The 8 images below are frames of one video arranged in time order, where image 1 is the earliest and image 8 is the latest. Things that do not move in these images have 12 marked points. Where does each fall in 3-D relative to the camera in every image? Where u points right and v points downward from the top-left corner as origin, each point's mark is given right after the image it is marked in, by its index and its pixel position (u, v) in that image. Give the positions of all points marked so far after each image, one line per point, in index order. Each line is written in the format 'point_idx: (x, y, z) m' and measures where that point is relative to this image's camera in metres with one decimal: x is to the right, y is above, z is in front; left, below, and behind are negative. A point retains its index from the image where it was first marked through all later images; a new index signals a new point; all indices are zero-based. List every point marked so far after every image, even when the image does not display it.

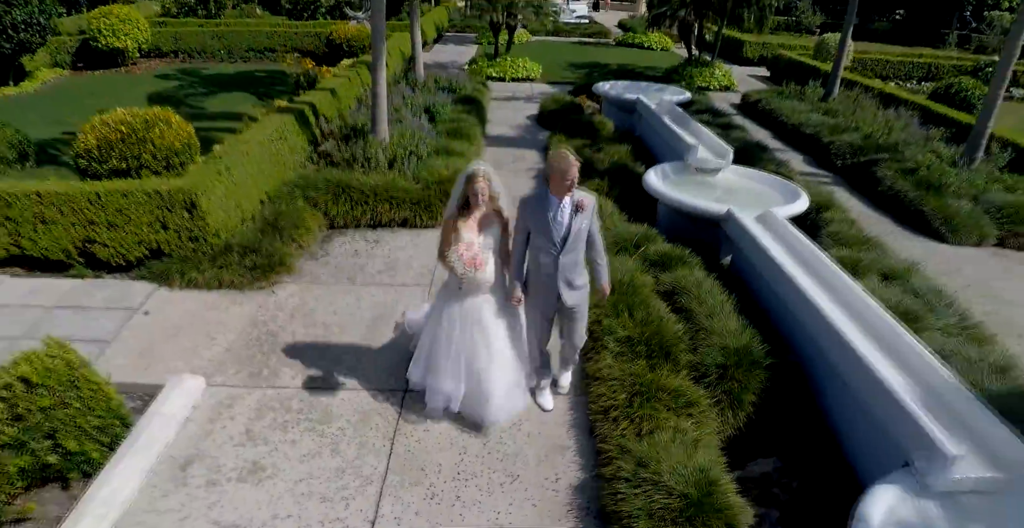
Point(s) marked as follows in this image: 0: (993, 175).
0: (+6.5, +1.2, +7.5) m
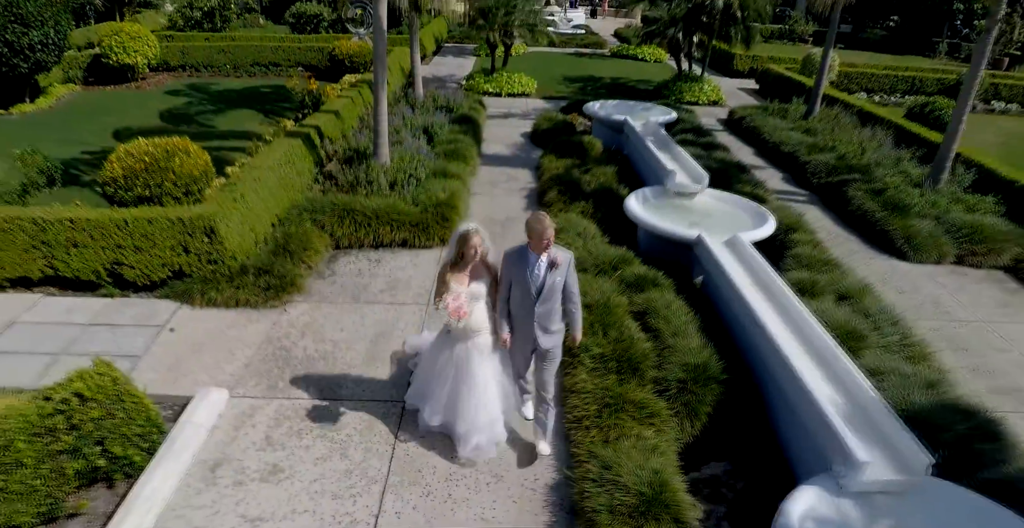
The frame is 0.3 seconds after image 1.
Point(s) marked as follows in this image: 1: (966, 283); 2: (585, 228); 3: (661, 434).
0: (+6.4, +1.0, +8.0) m
1: (+5.5, -0.2, +6.6) m
2: (+0.8, +0.4, +6.4) m
3: (+1.0, -1.2, +3.9) m
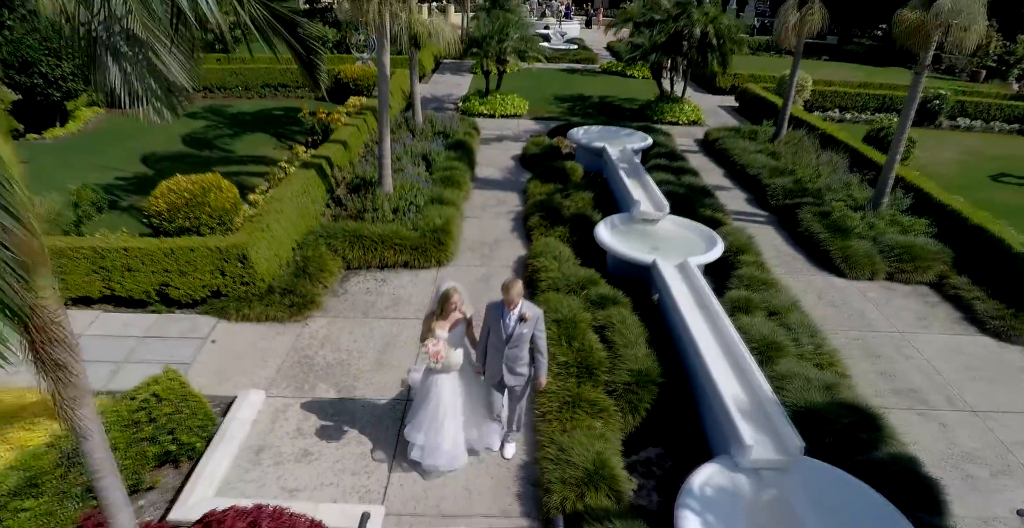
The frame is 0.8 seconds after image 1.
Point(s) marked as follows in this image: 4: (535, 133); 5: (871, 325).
0: (+6.3, +0.8, +9.0) m
1: (+5.3, -0.4, +7.7) m
2: (+0.6, +0.1, +7.4) m
3: (+0.9, -1.4, +4.9) m
4: (+0.6, +3.2, +13.3) m
5: (+4.5, -0.8, +7.0) m
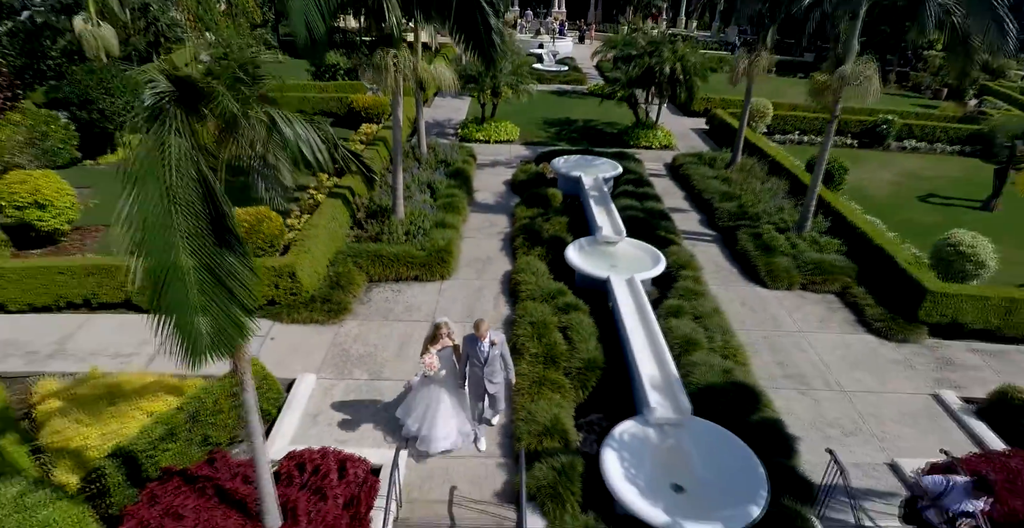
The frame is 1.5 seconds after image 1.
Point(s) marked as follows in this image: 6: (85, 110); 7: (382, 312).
0: (+6.0, +0.5, +11.0) m
1: (+5.1, -0.7, +9.6) m
2: (+0.4, -0.1, +9.4) m
3: (+0.6, -1.7, +6.9) m
4: (+0.4, +2.9, +15.3) m
5: (+4.3, -1.0, +9.0) m
6: (-11.3, +4.1, +14.8) m
7: (-2.1, -0.8, +8.9) m
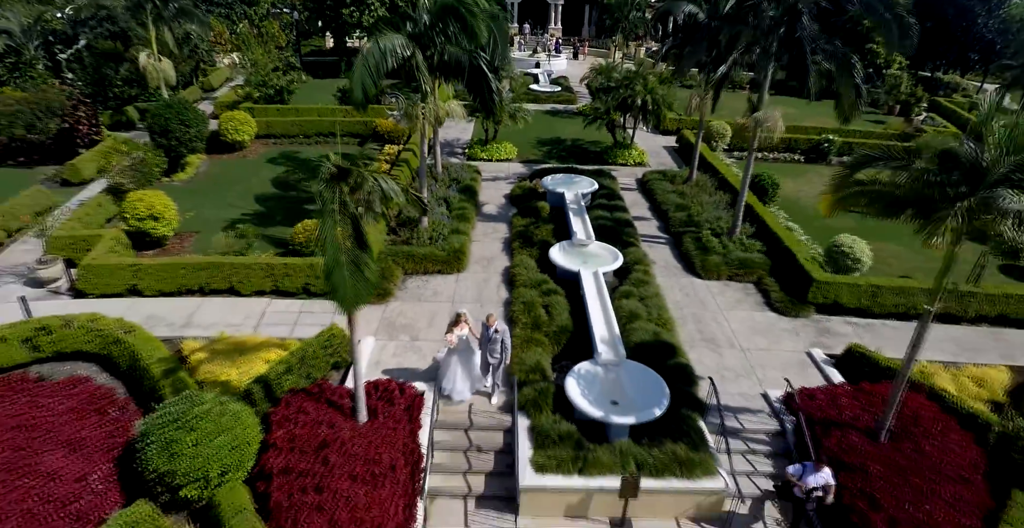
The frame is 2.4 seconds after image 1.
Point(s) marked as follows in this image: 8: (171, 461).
0: (+6.0, +0.6, +14.3) m
1: (+5.0, -0.6, +13.0) m
2: (+0.4, 0.0, +12.7) m
3: (+0.6, -1.6, +10.2) m
4: (+0.3, +3.0, +18.6) m
5: (+4.3, -0.9, +12.3) m
6: (-11.4, +4.1, +18.1) m
7: (-2.2, -0.7, +12.2) m
8: (-4.6, -2.7, +7.5) m
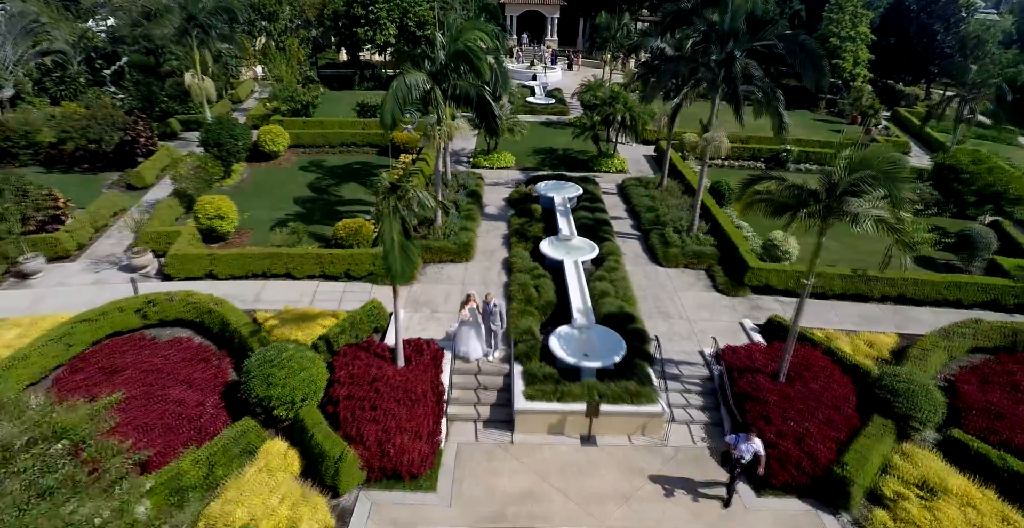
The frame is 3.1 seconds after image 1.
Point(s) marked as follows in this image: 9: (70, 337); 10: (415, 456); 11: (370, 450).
0: (+5.9, +0.9, +17.5) m
1: (+5.0, -0.3, +16.1) m
2: (+0.3, +0.2, +15.9) m
3: (+0.5, -1.3, +13.4) m
4: (+0.2, +3.3, +21.8) m
5: (+4.2, -0.7, +15.5) m
6: (-11.4, +4.4, +21.3) m
7: (-2.2, -0.4, +15.4) m
8: (-4.7, -2.4, +10.6) m
9: (-10.2, -1.7, +12.7) m
10: (-1.8, -3.6, +10.3) m
11: (-2.7, -3.5, +10.2) m
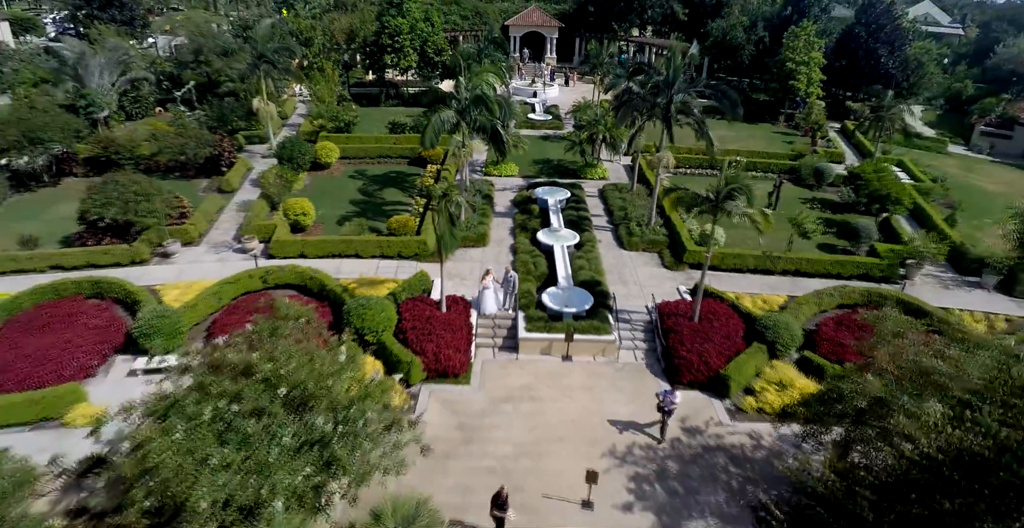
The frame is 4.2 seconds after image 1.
0: (+6.1, +1.5, +23.6) m
1: (+5.2, +0.3, +22.3) m
2: (+0.5, +0.9, +22.0) m
3: (+0.7, -0.7, +19.5) m
4: (+0.5, +3.9, +27.9) m
5: (+4.4, 0.0, +21.6) m
6: (-11.2, +5.1, +27.4) m
7: (-2.0, +0.2, +21.5) m
8: (-4.5, -1.8, +16.8) m
9: (-10.1, -1.0, +18.8) m
10: (-1.7, -2.9, +16.4) m
11: (-2.5, -2.8, +16.3) m
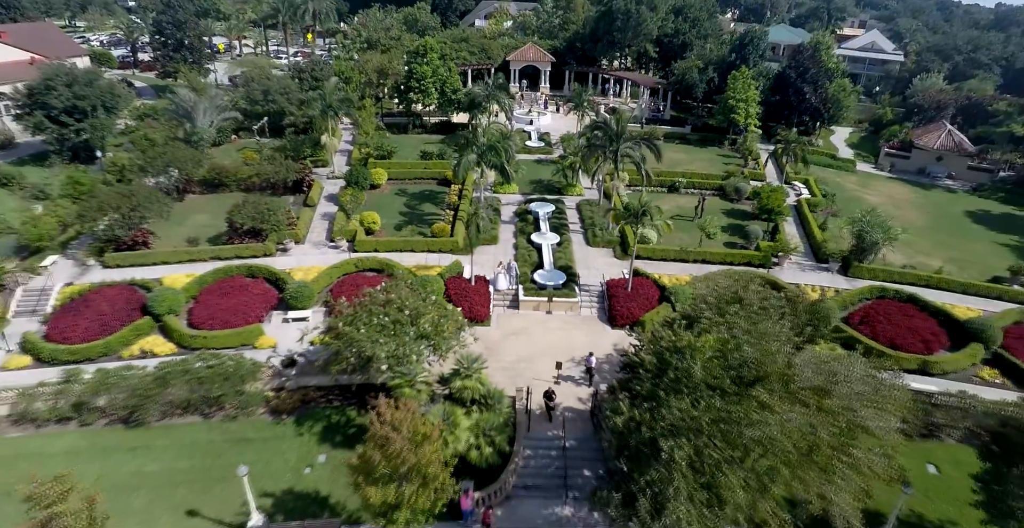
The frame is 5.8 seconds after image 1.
0: (+6.3, +2.1, +34.7) m
1: (+5.3, +0.8, +33.4) m
2: (+0.7, +1.4, +33.1) m
3: (+0.9, -0.2, +30.6) m
4: (+0.6, +4.4, +39.0) m
5: (+4.6, +0.5, +32.7) m
6: (-11.1, +5.6, +38.5) m
7: (-1.9, +0.7, +32.6) m
8: (-4.4, -1.3, +27.9) m
9: (-9.9, -0.5, +29.9) m
10: (-1.5, -2.5, +27.5) m
11: (-2.3, -2.3, +27.4) m
